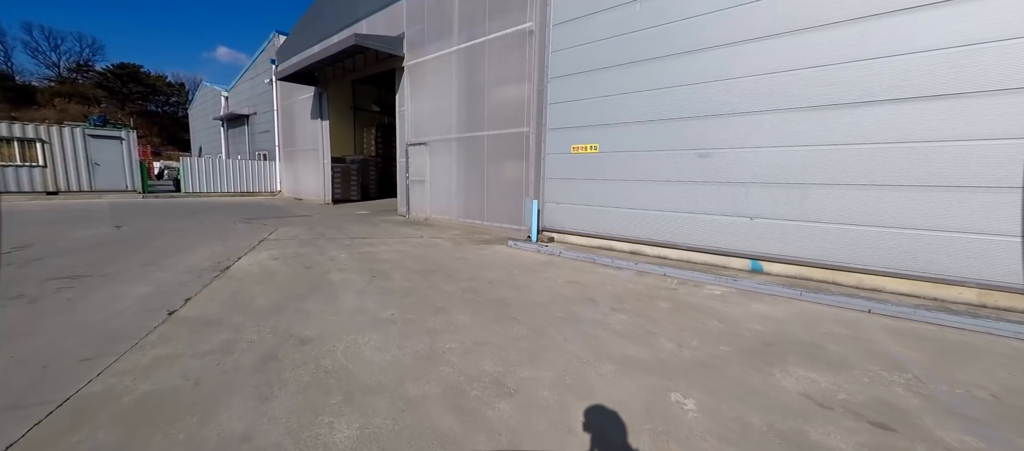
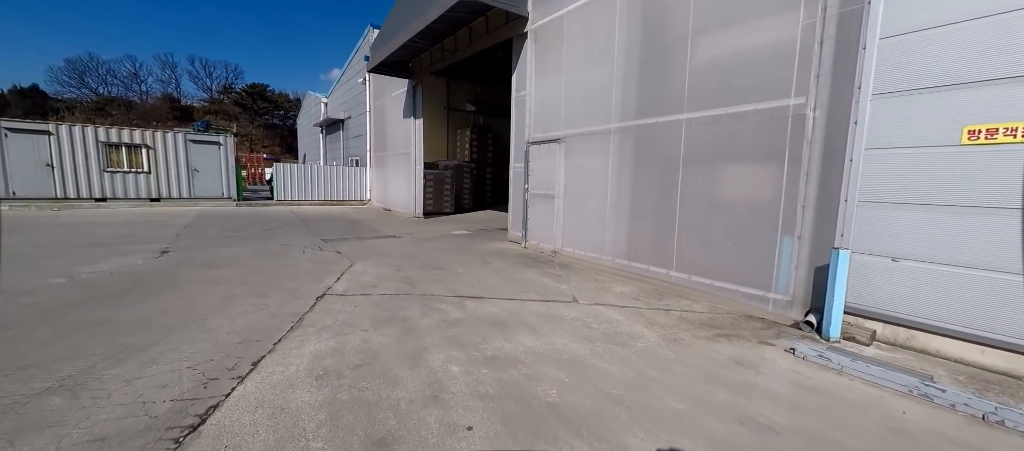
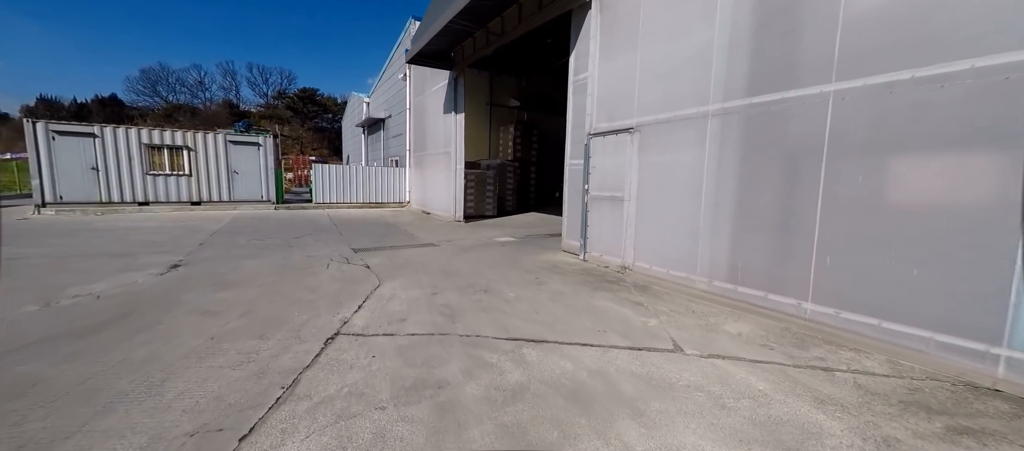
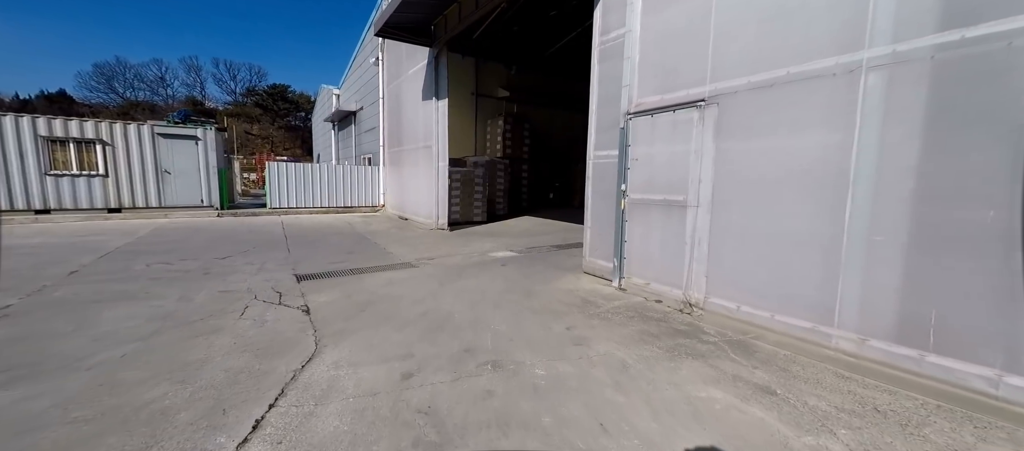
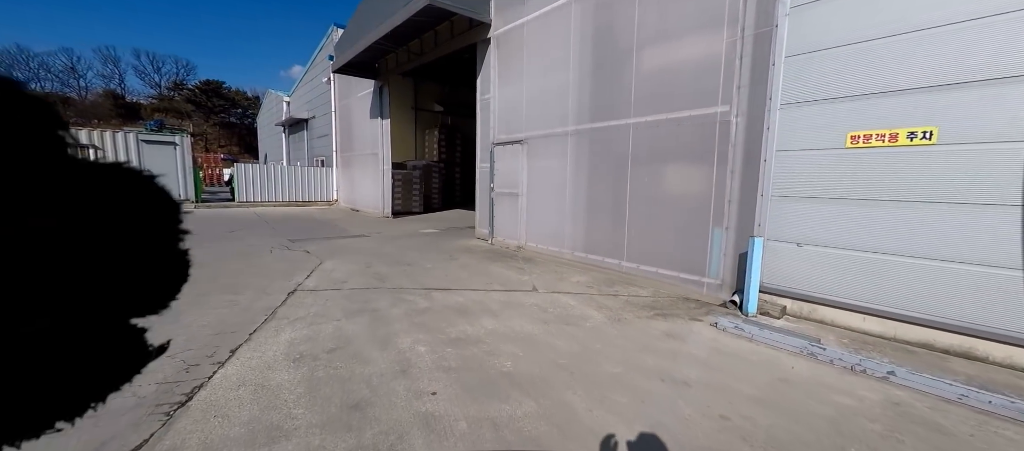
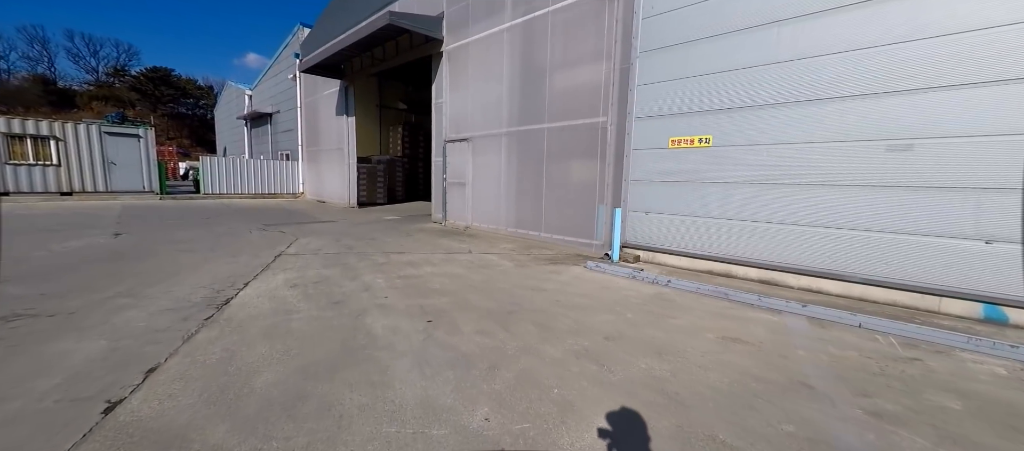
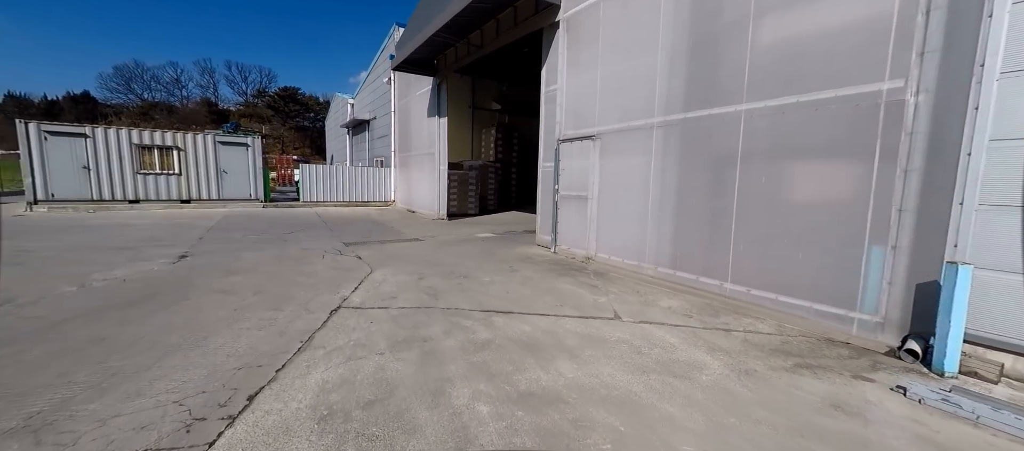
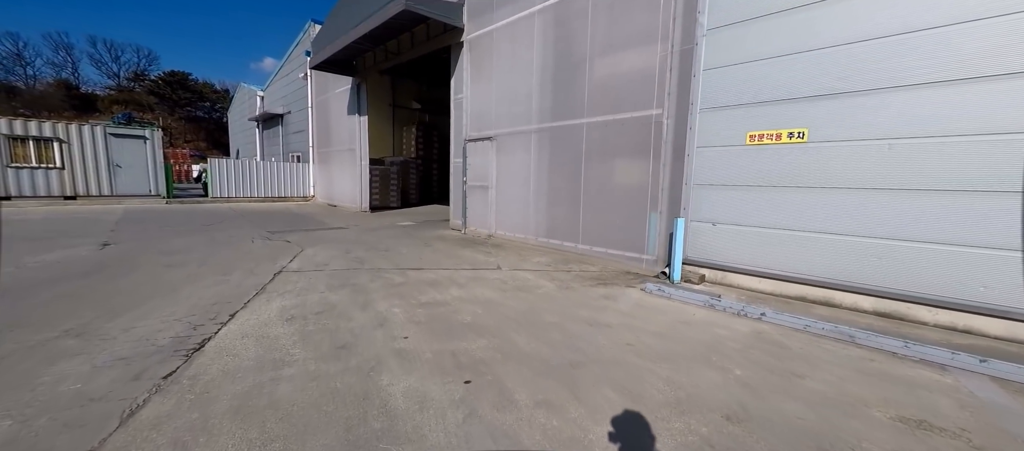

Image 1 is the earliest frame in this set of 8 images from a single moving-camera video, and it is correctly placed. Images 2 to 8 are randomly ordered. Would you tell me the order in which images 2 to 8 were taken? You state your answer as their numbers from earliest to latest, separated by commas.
6, 8, 5, 2, 7, 3, 4
